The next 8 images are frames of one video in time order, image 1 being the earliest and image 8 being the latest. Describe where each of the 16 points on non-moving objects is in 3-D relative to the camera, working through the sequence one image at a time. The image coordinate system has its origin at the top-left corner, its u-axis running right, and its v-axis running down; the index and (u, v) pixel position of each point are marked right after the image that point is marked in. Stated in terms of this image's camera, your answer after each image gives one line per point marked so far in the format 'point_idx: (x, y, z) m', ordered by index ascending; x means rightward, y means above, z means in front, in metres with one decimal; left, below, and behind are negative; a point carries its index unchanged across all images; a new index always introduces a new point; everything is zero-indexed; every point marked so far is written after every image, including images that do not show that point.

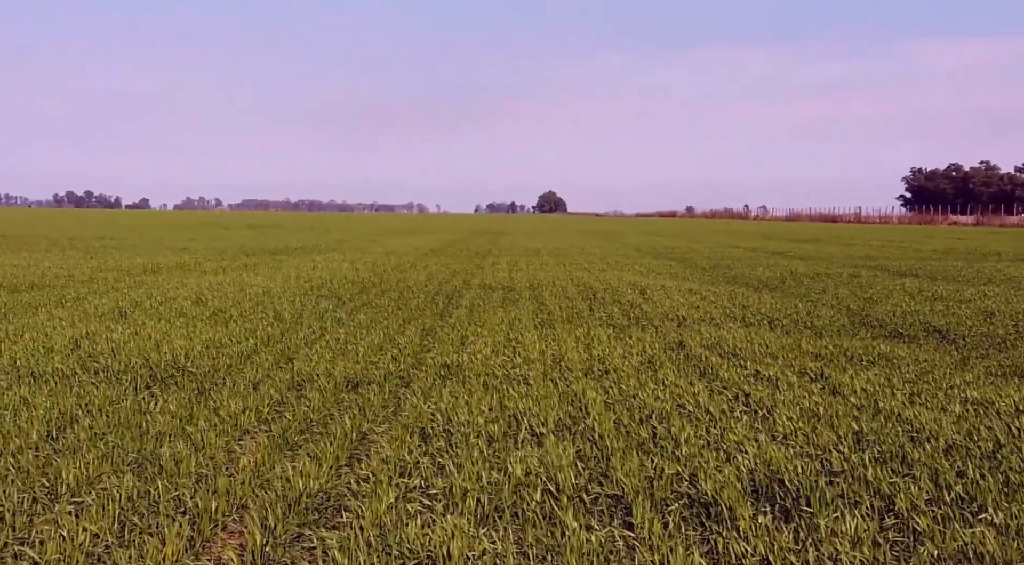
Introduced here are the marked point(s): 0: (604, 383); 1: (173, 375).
0: (+0.8, -0.9, +6.1) m
1: (-3.2, -0.9, +7.0) m
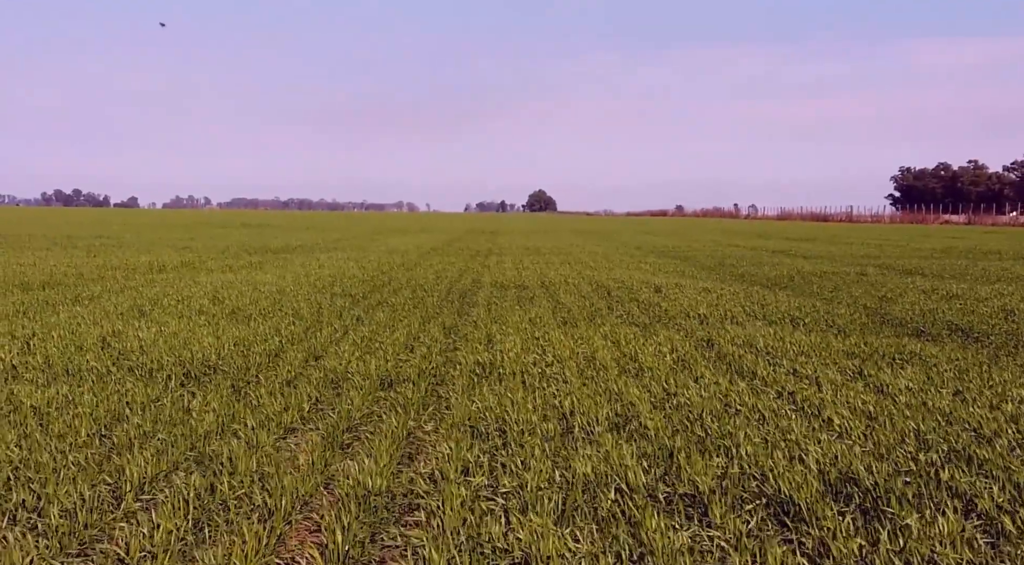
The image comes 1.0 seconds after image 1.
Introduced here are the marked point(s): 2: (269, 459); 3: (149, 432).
0: (+1.1, -0.8, +6.1) m
1: (-2.9, -0.9, +7.0) m
2: (-1.3, -1.0, +4.1) m
3: (-2.3, -1.0, +4.6) m
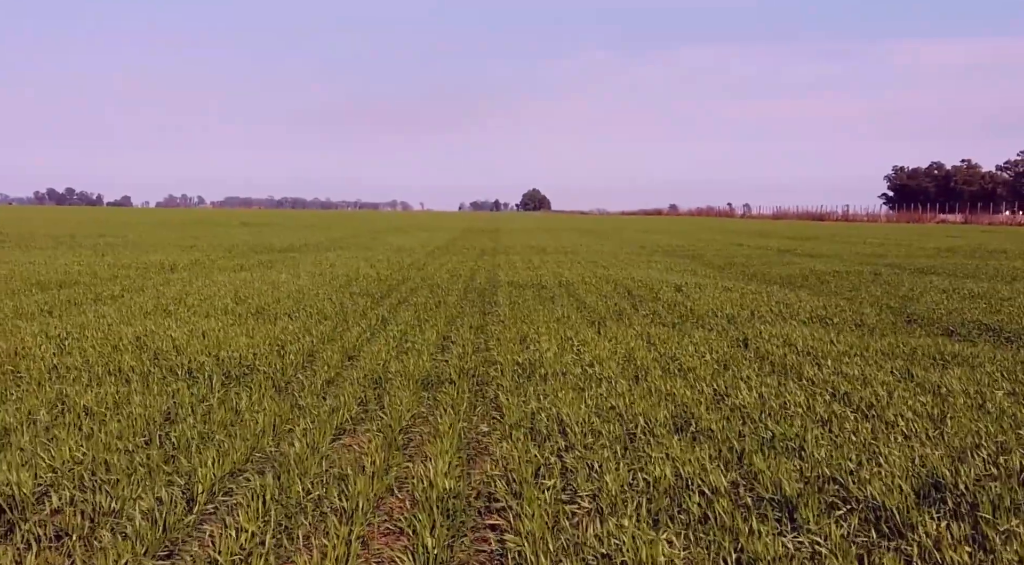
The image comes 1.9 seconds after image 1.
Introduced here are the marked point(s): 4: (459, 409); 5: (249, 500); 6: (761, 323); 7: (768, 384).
0: (+1.5, -0.8, +6.1) m
1: (-2.5, -0.9, +7.0) m
2: (-1.0, -1.0, +4.1) m
3: (-1.9, -1.0, +4.6) m
4: (-0.4, -1.0, +5.5) m
5: (-1.2, -1.0, +3.4) m
6: (+3.6, -0.6, +10.8) m
7: (+2.1, -0.8, +5.8) m
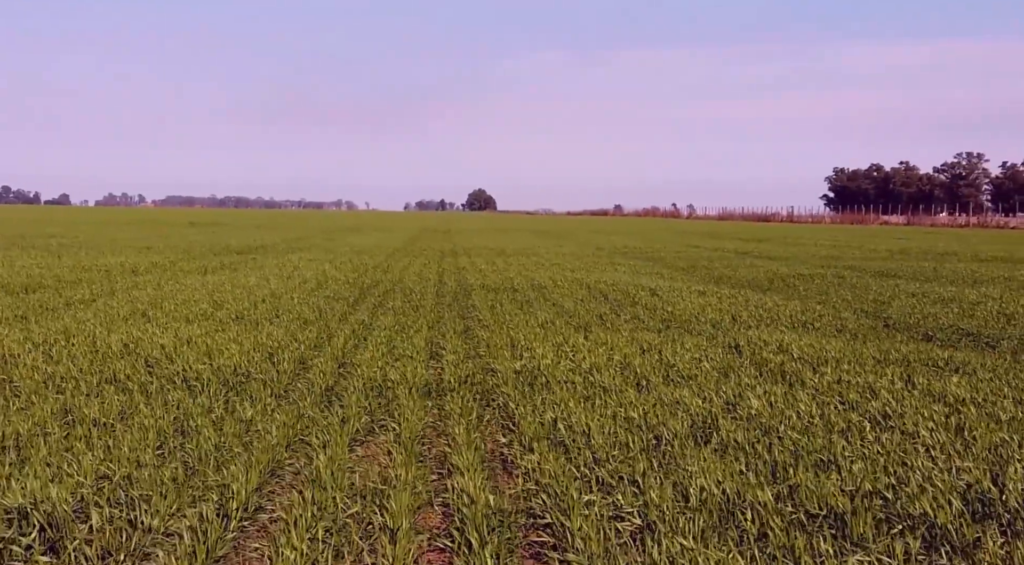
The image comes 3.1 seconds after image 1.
0: (+1.6, -0.9, +6.1) m
1: (-2.5, -0.9, +6.8) m
2: (-0.8, -1.1, +4.0) m
3: (-1.8, -1.0, +4.5) m
4: (-0.3, -1.0, +5.5) m
5: (-1.0, -1.1, +3.3) m
6: (+3.5, -0.7, +10.9) m
7: (+2.2, -0.9, +5.9) m
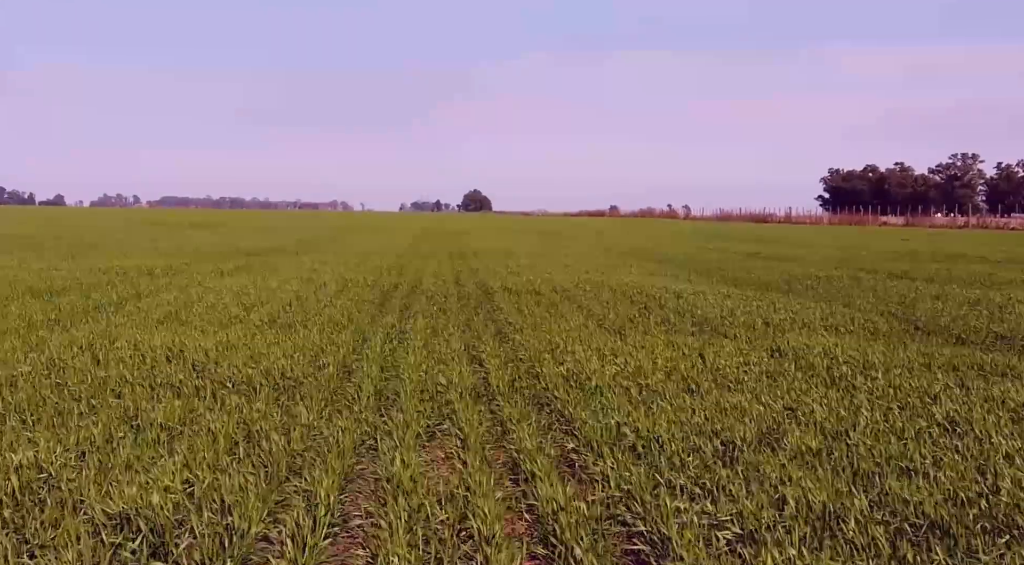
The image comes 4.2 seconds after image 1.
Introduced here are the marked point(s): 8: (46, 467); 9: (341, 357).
0: (+2.0, -0.9, +6.1) m
1: (-2.0, -1.0, +6.9) m
2: (-0.4, -1.1, +4.0) m
3: (-1.3, -1.1, +4.5) m
4: (+0.2, -1.1, +5.5) m
5: (-0.6, -1.1, +3.3) m
6: (+4.0, -0.7, +10.9) m
7: (+2.6, -0.9, +5.9) m
8: (-2.6, -1.0, +4.0) m
9: (-2.0, -0.9, +8.6) m
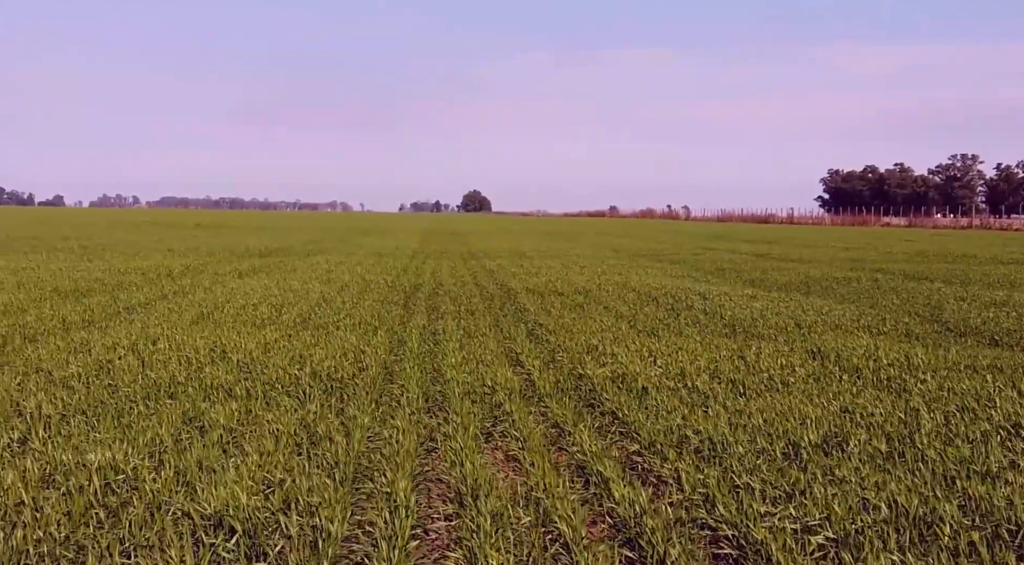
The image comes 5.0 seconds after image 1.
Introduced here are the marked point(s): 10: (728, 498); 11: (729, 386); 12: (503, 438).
0: (+2.4, -1.0, +6.1) m
1: (-1.6, -1.0, +6.9) m
2: (0.0, -1.1, +4.0) m
3: (-0.9, -1.1, +4.5) m
4: (+0.6, -1.1, +5.5) m
5: (-0.2, -1.1, +3.3) m
6: (+4.5, -0.8, +10.8) m
7: (+3.0, -1.0, +5.8) m
8: (-2.2, -1.0, +4.1) m
9: (-1.6, -0.9, +8.7) m
10: (+1.1, -1.1, +3.6) m
11: (+2.0, -1.0, +6.8) m
12: (-0.1, -1.1, +5.3) m
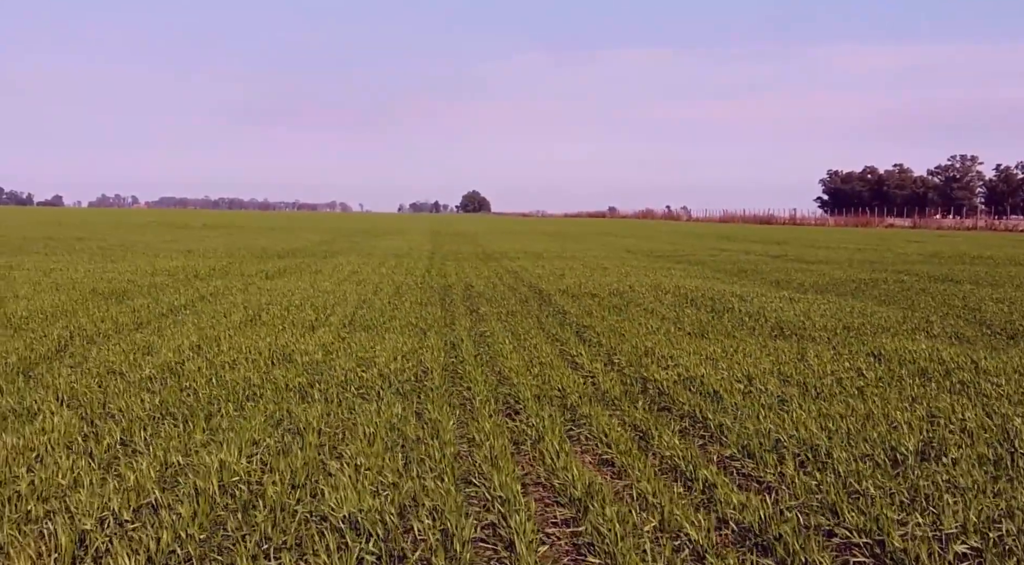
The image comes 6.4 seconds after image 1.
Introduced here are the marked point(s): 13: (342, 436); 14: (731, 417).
0: (+3.1, -1.0, +6.0) m
1: (-0.9, -1.0, +7.0) m
2: (+0.6, -1.2, +4.0) m
3: (-0.3, -1.1, +4.6) m
4: (+1.2, -1.1, +5.5) m
5: (+0.4, -1.2, +3.3) m
6: (+5.2, -0.8, +10.7) m
7: (+3.7, -1.0, +5.8) m
8: (-1.6, -1.1, +4.2) m
9: (-0.9, -0.9, +8.7) m
10: (+1.7, -1.1, +3.6) m
11: (+2.7, -1.0, +6.7) m
12: (+0.6, -1.2, +5.3) m
13: (-1.2, -1.1, +5.1) m
14: (+1.7, -1.1, +5.7) m
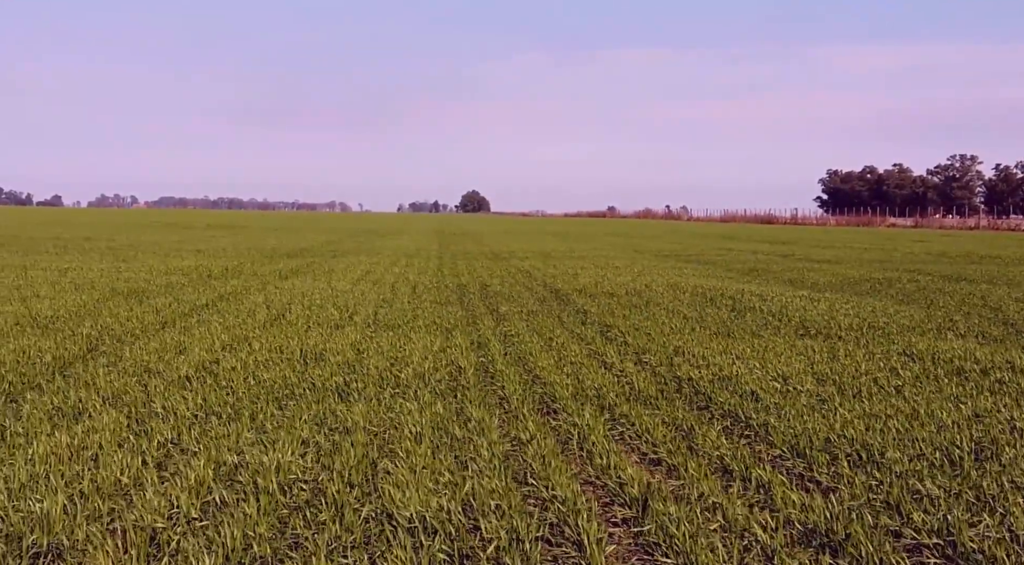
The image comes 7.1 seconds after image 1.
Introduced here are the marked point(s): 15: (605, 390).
0: (+3.4, -1.0, +6.0) m
1: (-0.6, -1.0, +7.0) m
2: (+0.9, -1.2, +4.0) m
3: (0.0, -1.1, +4.6) m
4: (+1.5, -1.1, +5.5) m
5: (+0.7, -1.2, +3.3) m
6: (+5.6, -0.8, +10.7) m
7: (+4.0, -1.0, +5.7) m
8: (-1.3, -1.1, +4.2) m
9: (-0.5, -0.9, +8.7) m
10: (+2.0, -1.1, +3.6) m
11: (+3.0, -1.0, +6.7) m
12: (+0.9, -1.1, +5.3) m
13: (-0.9, -1.1, +5.1) m
14: (+2.0, -1.0, +5.7) m
15: (+0.8, -1.1, +7.0) m
